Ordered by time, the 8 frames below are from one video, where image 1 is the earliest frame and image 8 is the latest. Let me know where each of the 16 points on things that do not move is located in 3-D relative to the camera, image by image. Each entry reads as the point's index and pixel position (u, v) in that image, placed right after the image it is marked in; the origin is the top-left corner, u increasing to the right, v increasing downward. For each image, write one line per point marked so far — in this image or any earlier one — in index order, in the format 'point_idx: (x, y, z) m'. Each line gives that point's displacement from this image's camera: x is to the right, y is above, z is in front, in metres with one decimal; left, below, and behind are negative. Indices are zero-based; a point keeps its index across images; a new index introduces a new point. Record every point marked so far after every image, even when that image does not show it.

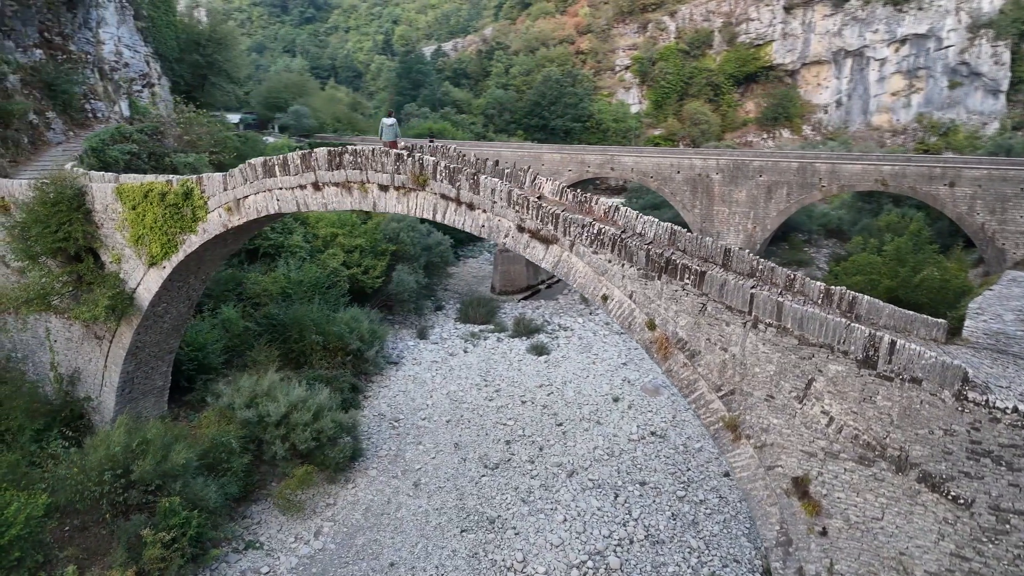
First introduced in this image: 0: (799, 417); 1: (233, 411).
0: (+2.6, -1.2, +6.6) m
1: (-4.4, -1.9, +11.5) m
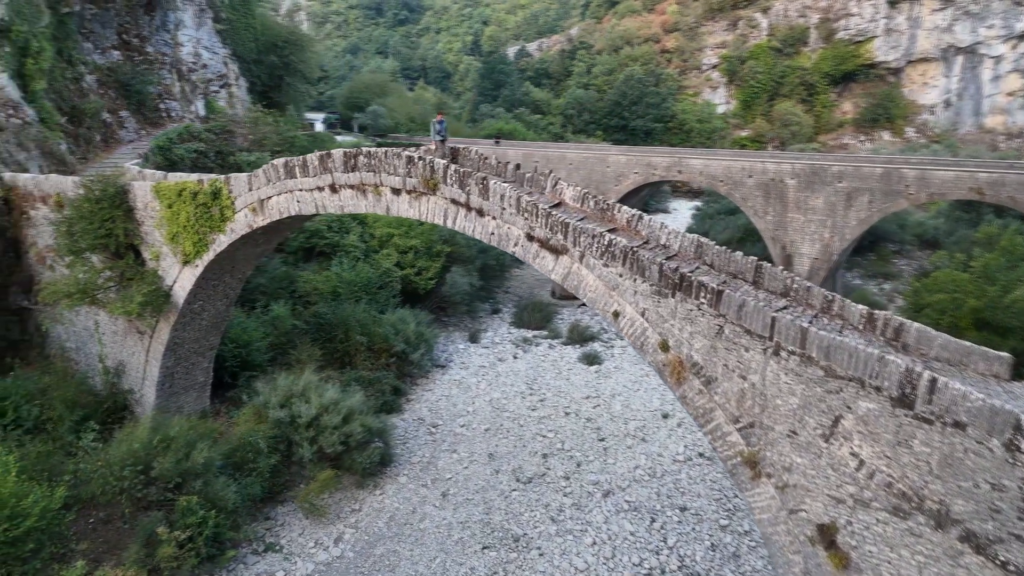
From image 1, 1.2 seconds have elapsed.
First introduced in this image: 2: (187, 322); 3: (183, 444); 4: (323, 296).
0: (+2.5, -1.3, +5.8) m
1: (-3.9, -1.9, +11.5) m
2: (-4.9, -0.5, +11.0) m
3: (-4.3, -2.0, +9.5) m
4: (-4.0, -0.2, +15.4) m
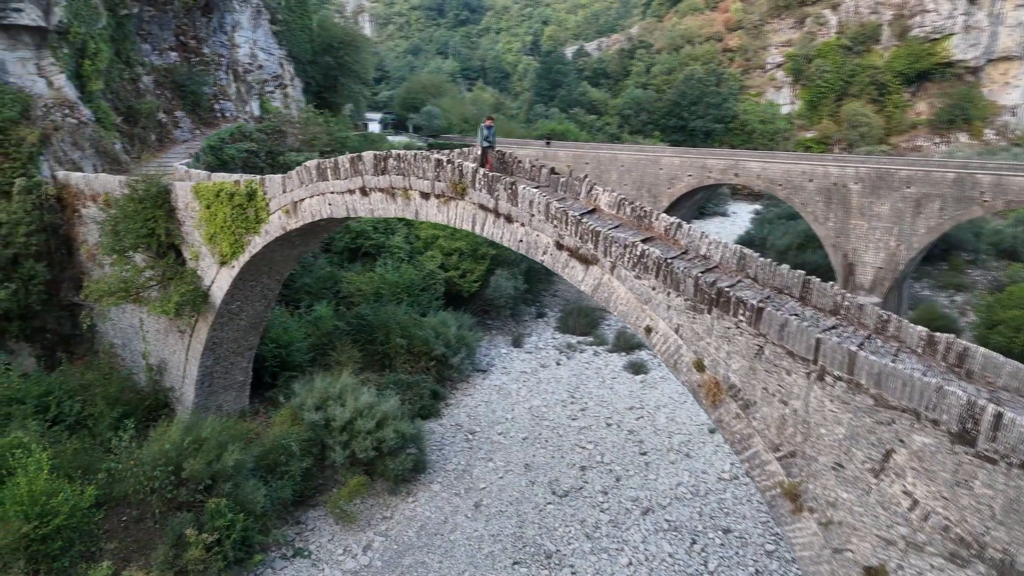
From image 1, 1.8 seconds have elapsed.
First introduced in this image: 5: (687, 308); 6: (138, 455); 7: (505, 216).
0: (+2.6, -1.5, +5.3) m
1: (-3.3, -1.9, +11.5) m
2: (-4.3, -0.5, +11.0) m
3: (-3.9, -2.0, +9.4) m
4: (-3.1, -0.2, +15.4) m
5: (+1.5, -0.2, +6.2) m
6: (-4.7, -2.1, +9.2) m
7: (-0.1, +0.7, +7.1) m
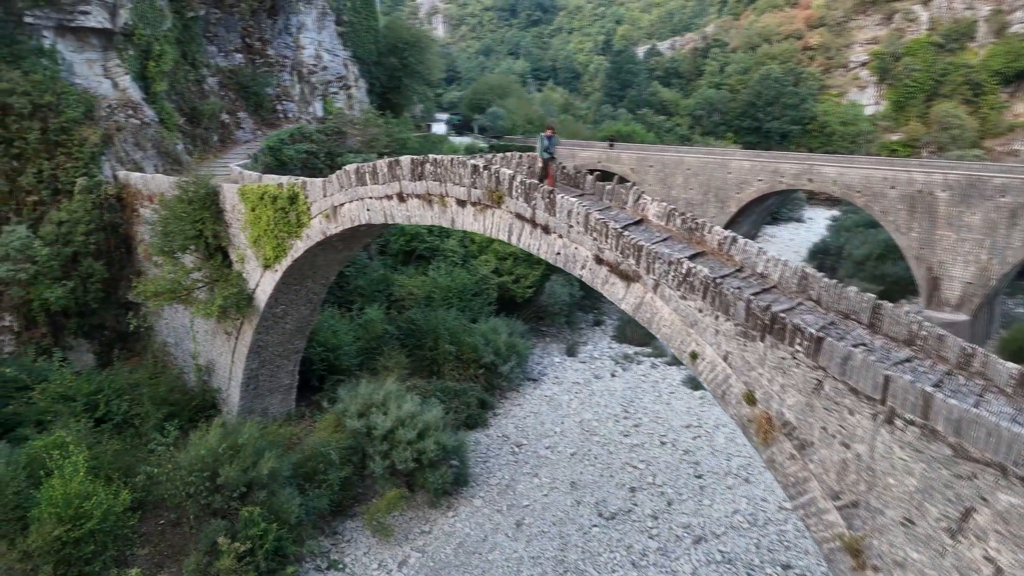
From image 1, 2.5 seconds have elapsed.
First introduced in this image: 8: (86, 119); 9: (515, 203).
0: (+2.7, -1.7, +4.6) m
1: (-2.6, -2.0, +11.3) m
2: (-3.6, -0.6, +10.9) m
3: (-3.3, -2.1, +9.3) m
4: (-2.0, -0.3, +15.1) m
5: (+1.7, -0.3, +5.6) m
6: (-4.2, -2.1, +9.1) m
7: (+0.3, +0.6, +6.7) m
8: (-7.4, +2.9, +12.7) m
9: (0.0, +0.8, +6.8) m
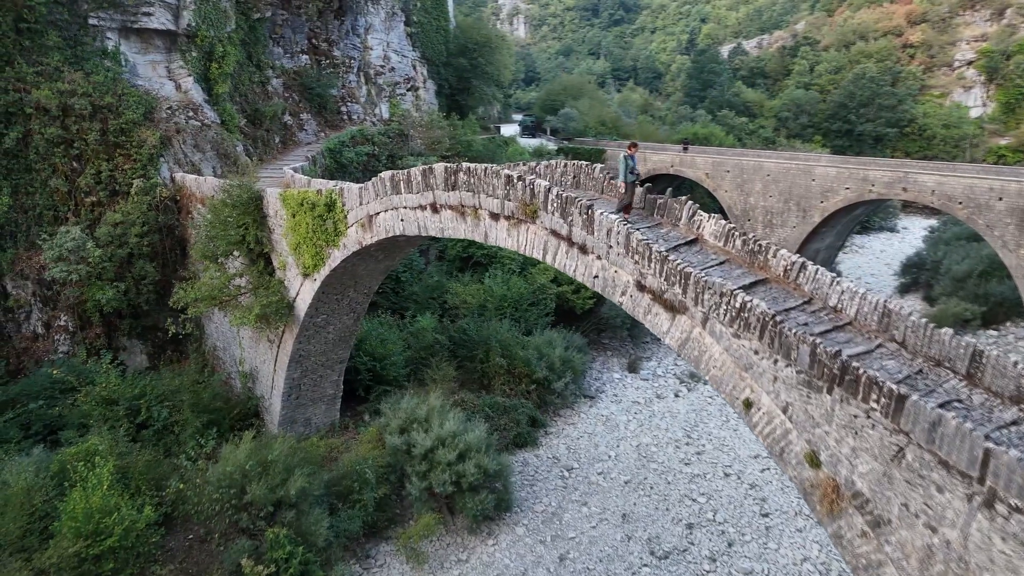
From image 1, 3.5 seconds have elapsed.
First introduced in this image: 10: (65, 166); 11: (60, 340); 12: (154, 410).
0: (+2.7, -2.0, +3.6) m
1: (-1.9, -2.2, +10.8) m
2: (-2.9, -0.7, +10.6) m
3: (-2.8, -2.2, +8.9) m
4: (-0.8, -0.4, +14.6) m
5: (+1.8, -0.6, +4.7) m
6: (-3.7, -2.2, +8.9) m
7: (+0.5, +0.3, +5.9) m
8: (-6.4, +2.9, +12.7) m
9: (+0.3, +0.6, +6.1) m
10: (-7.2, +2.0, +11.8) m
11: (-7.2, -0.8, +11.7) m
12: (-5.0, -1.7, +10.3) m
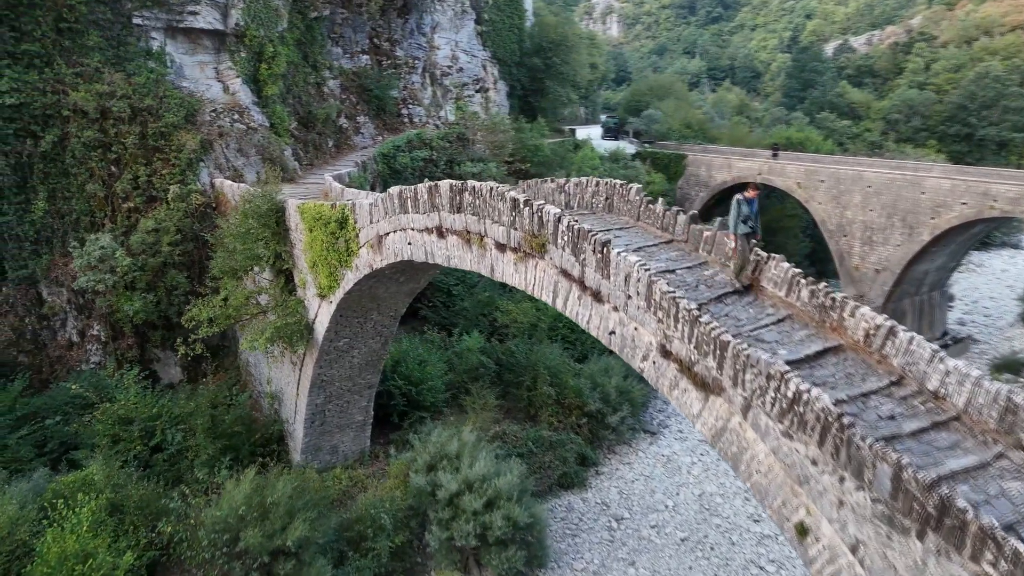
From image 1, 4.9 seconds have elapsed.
0: (+2.3, -2.4, +2.1) m
1: (-1.4, -2.5, +9.8) m
2: (-2.4, -0.9, +9.7) m
3: (-2.5, -2.5, +8.0) m
4: (+0.2, -0.8, +13.4) m
5: (+1.6, -1.0, +3.2) m
6: (-3.4, -2.5, +8.1) m
7: (+0.5, 0.0, +4.6) m
8: (-5.4, +2.7, +12.2) m
9: (+0.3, +0.2, +4.8) m
10: (-6.4, +1.8, +11.4) m
11: (-6.5, -1.0, +11.3) m
12: (-4.6, -1.9, +9.7) m
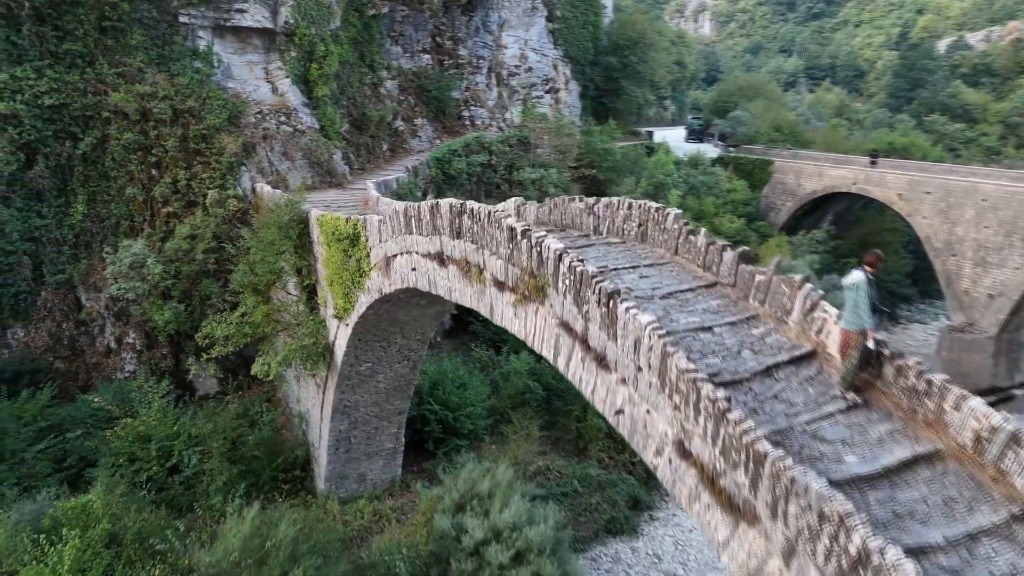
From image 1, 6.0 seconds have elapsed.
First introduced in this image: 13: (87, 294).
0: (+1.8, -2.8, +0.8) m
1: (-0.9, -2.7, +8.9) m
2: (-1.9, -1.2, +8.9) m
3: (-2.3, -2.7, +7.3) m
4: (+1.1, -1.1, +12.3) m
5: (+1.3, -1.3, +2.0) m
6: (-3.2, -2.7, +7.4) m
7: (+0.4, -0.3, +3.5) m
8: (-4.5, +2.6, +11.7) m
9: (+0.3, -0.1, +3.7) m
10: (-5.6, +1.7, +11.0) m
11: (-5.8, -1.1, +11.0) m
12: (-4.1, -2.1, +9.1) m
13: (-6.5, -0.1, +11.1) m
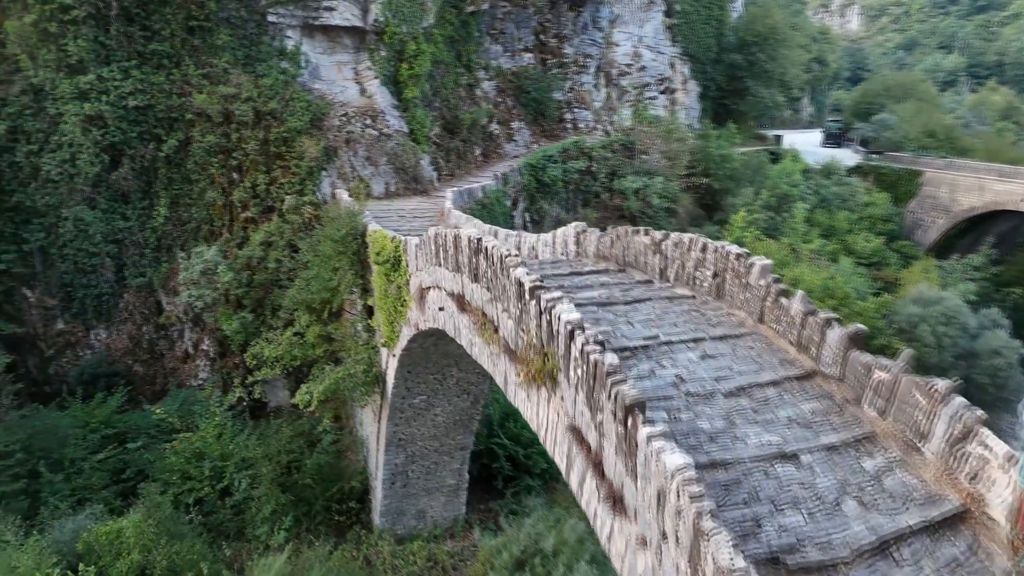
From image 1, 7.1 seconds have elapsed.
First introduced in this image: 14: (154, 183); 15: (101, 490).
0: (+1.2, -3.1, -0.6) m
1: (-0.2, -3.0, +7.9) m
2: (-1.1, -1.4, +8.0) m
3: (-1.8, -2.9, +6.5) m
4: (+2.4, -1.5, +10.9) m
5: (+0.9, -1.7, +0.7) m
6: (-2.7, -2.9, +6.8) m
7: (+0.3, -0.7, +2.4) m
8: (-3.1, +2.4, +11.2) m
9: (+0.2, -0.4, +2.6) m
10: (-4.3, +1.6, +10.7) m
11: (-4.6, -1.1, +10.8) m
12: (-3.3, -2.2, +8.6) m
13: (-5.2, -0.2, +11.0) m
14: (-5.3, +1.6, +10.8) m
15: (-4.9, -2.4, +8.6) m
